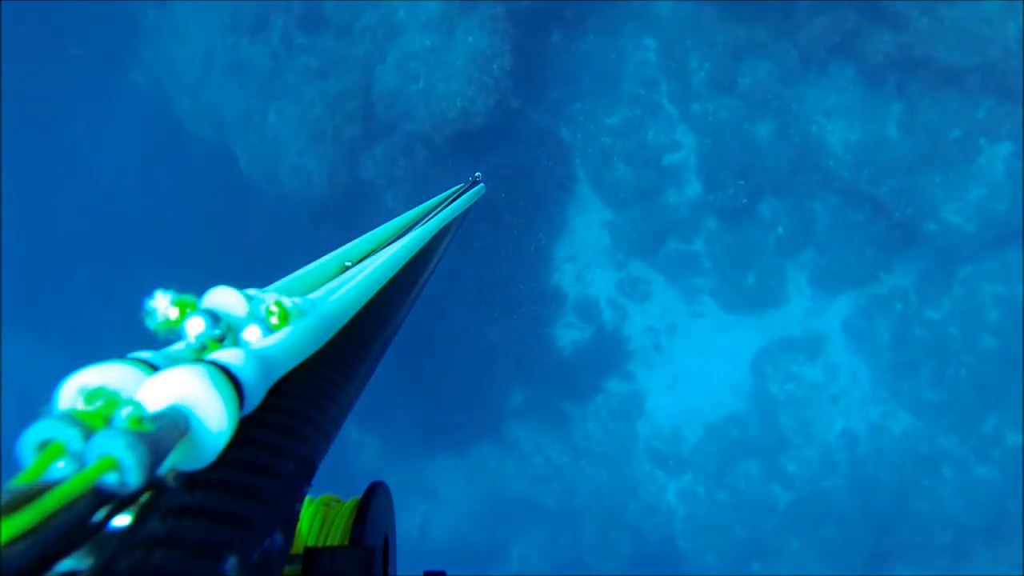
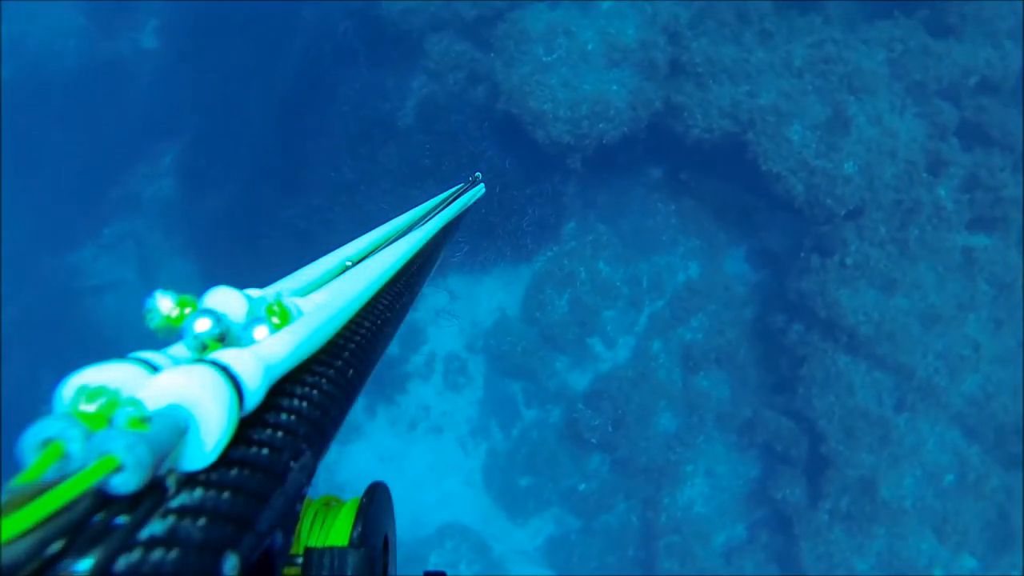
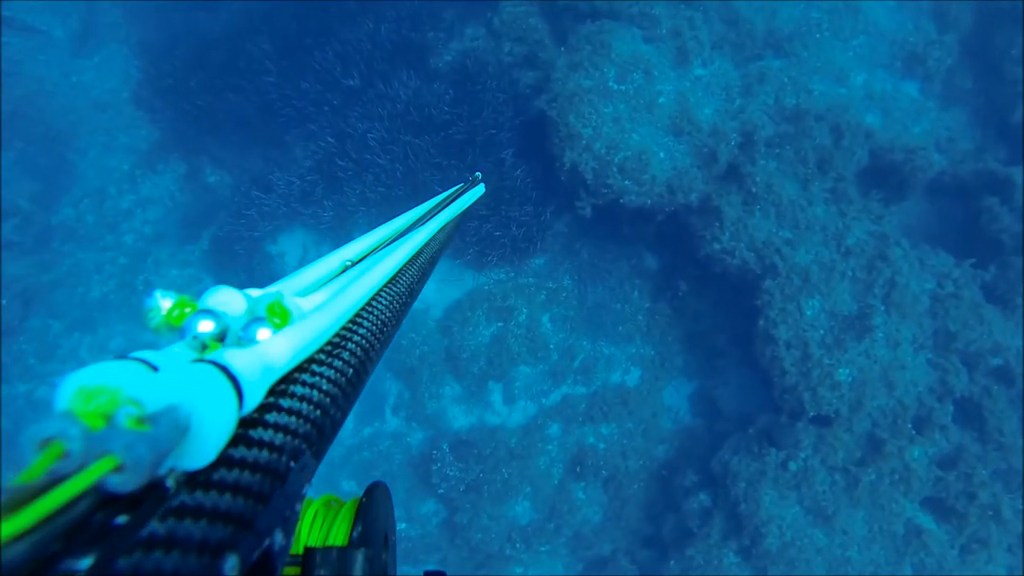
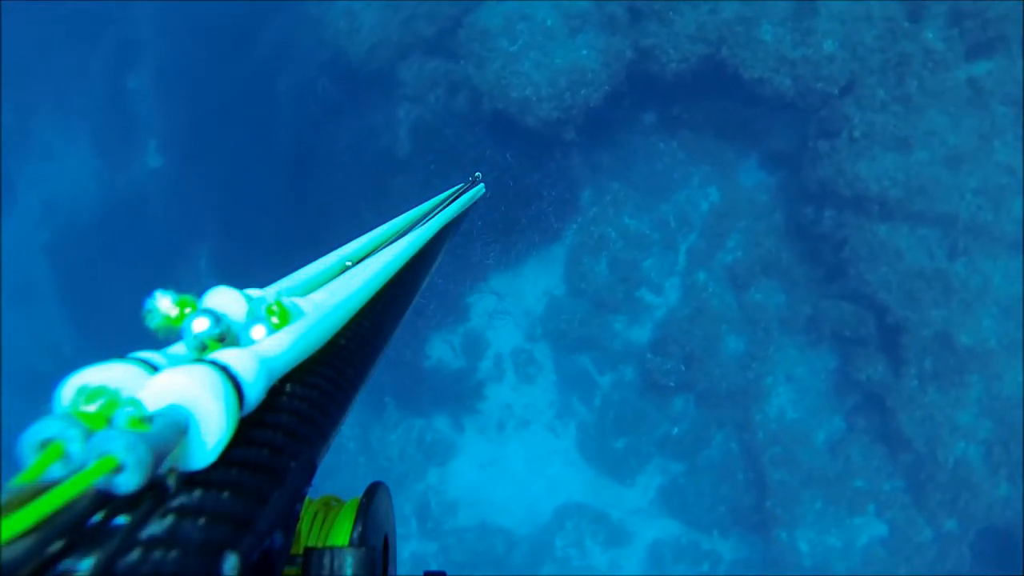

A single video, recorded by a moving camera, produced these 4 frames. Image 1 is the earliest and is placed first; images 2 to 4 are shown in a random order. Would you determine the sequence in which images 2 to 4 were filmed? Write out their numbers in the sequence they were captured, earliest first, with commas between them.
4, 2, 3
